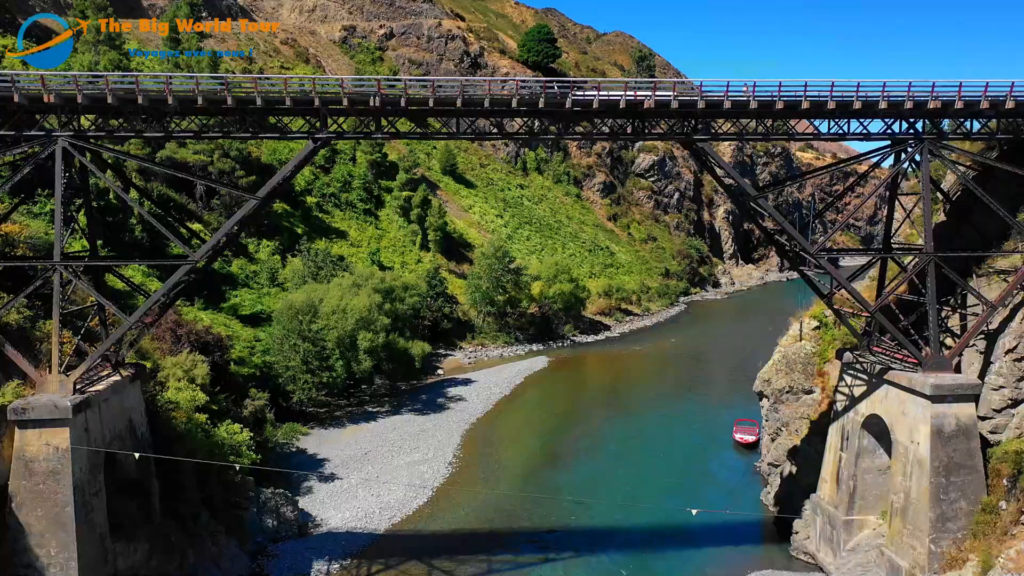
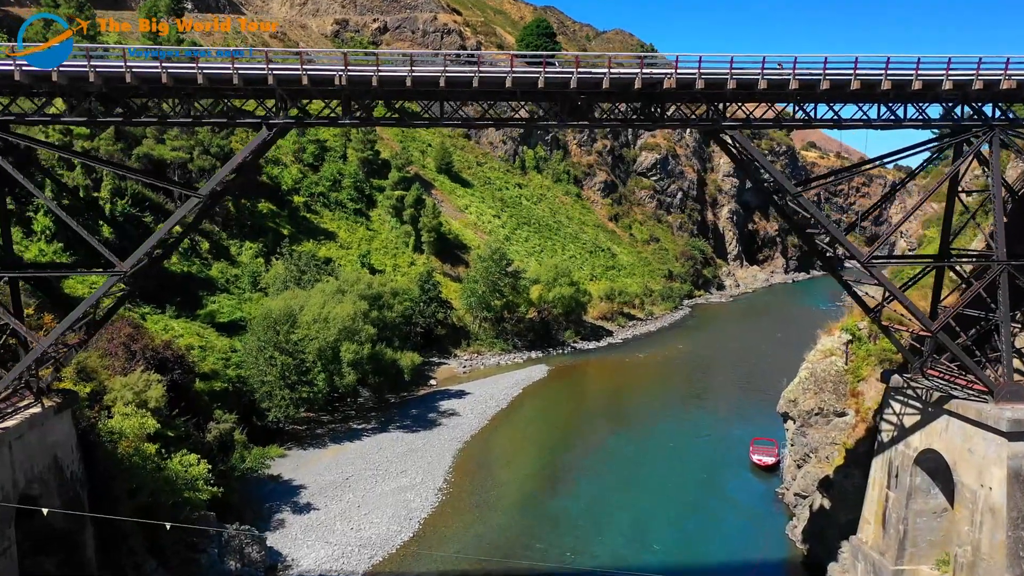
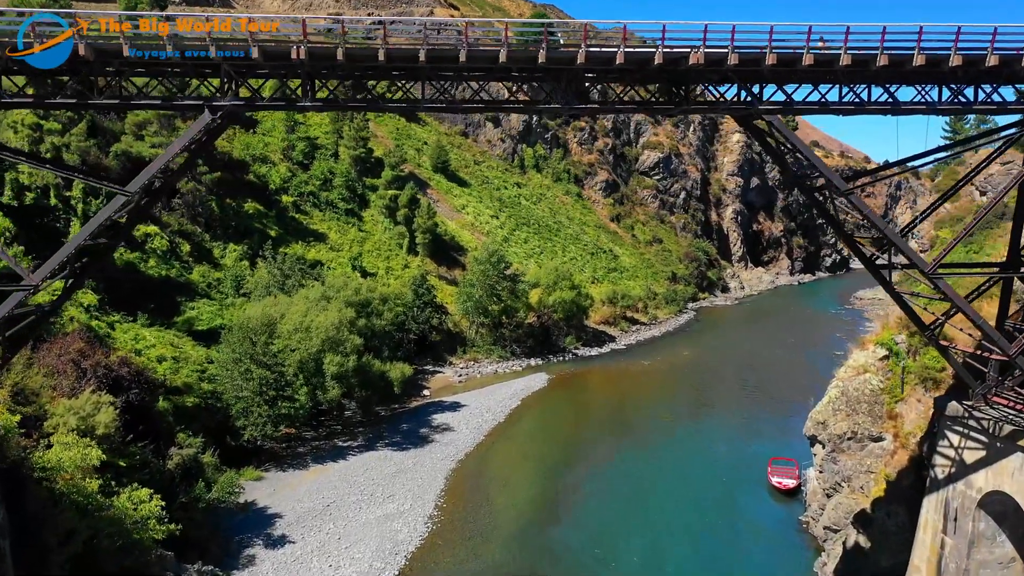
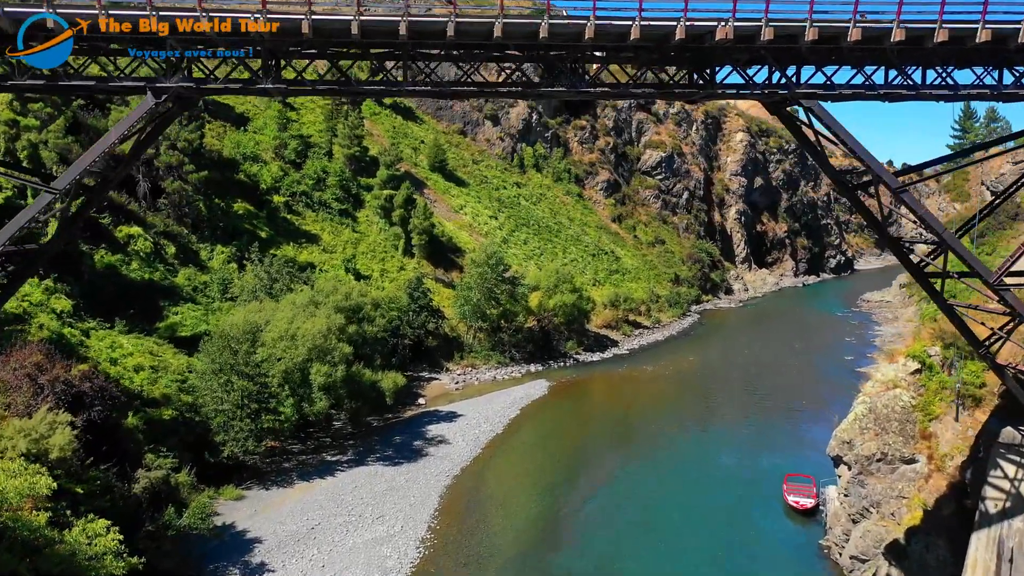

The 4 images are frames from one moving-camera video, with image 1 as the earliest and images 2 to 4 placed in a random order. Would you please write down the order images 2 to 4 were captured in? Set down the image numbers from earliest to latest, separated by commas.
2, 3, 4
